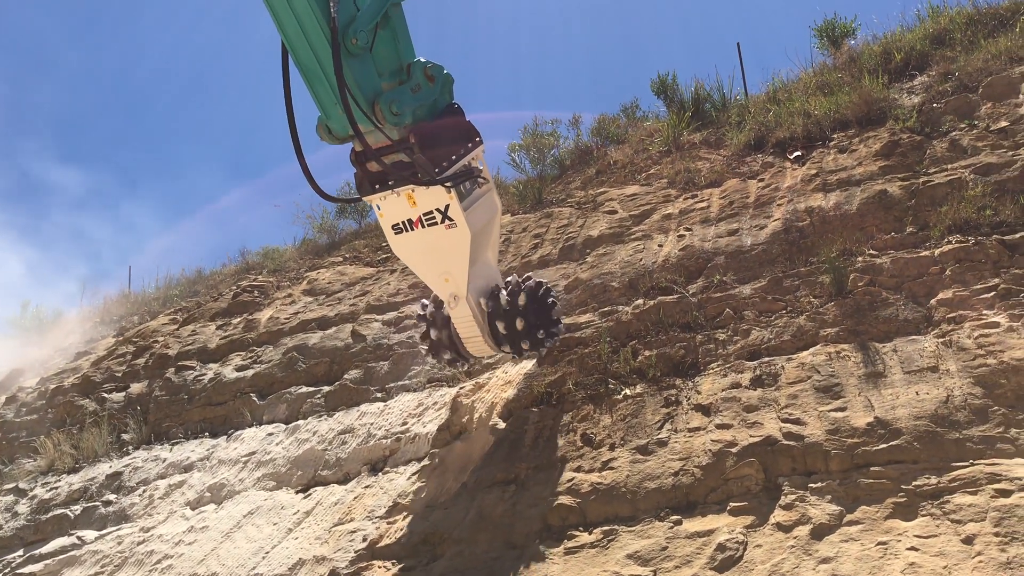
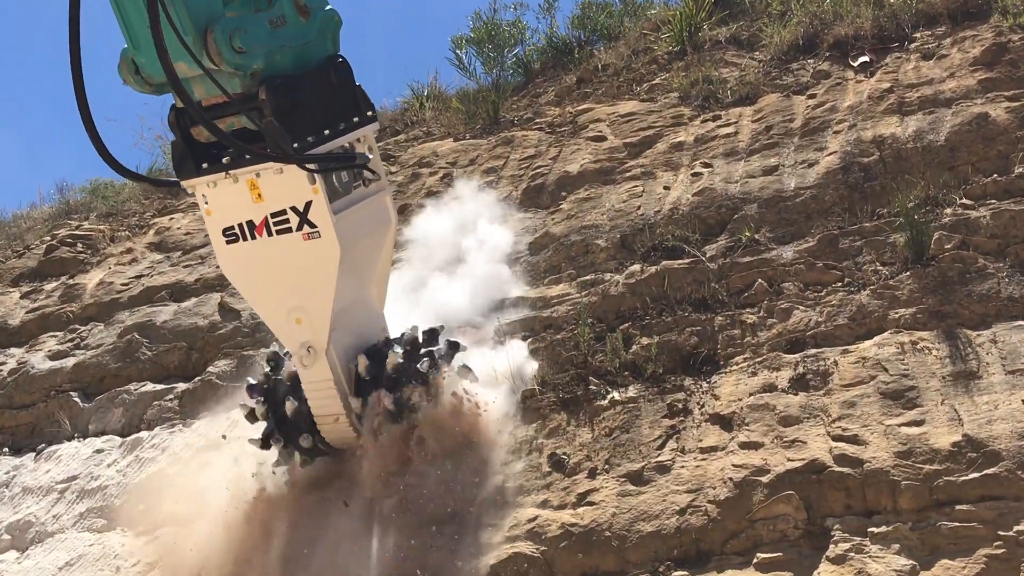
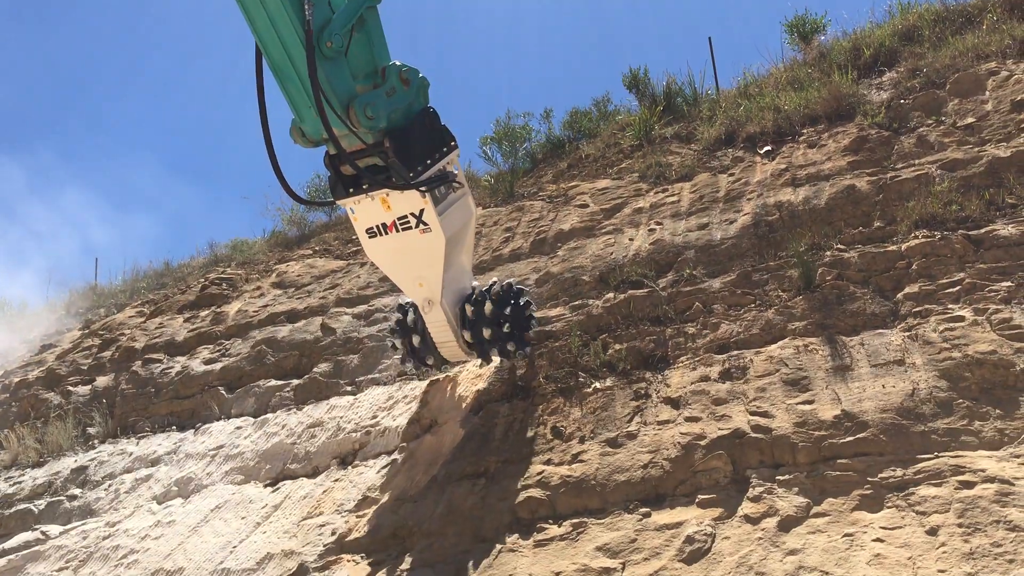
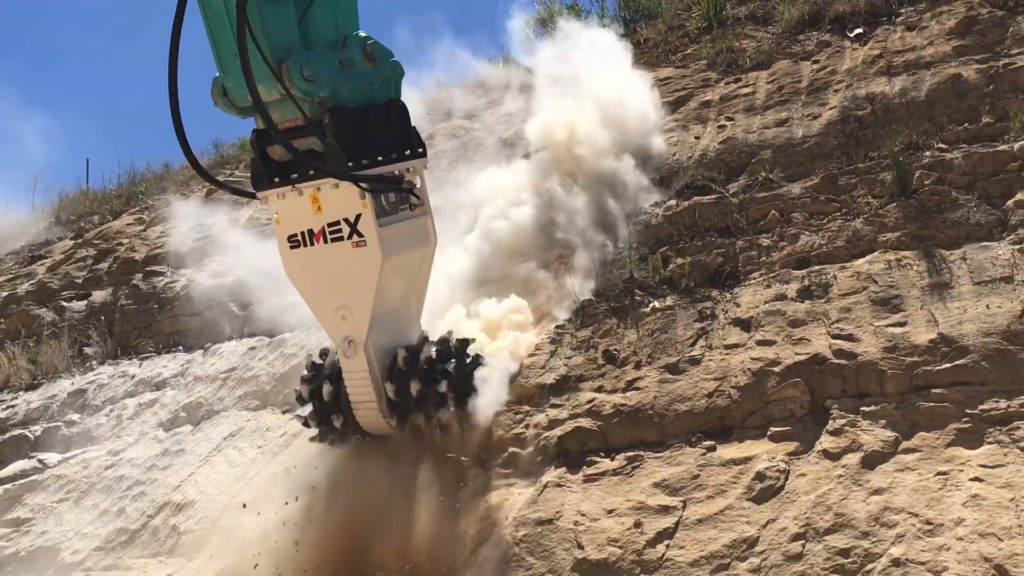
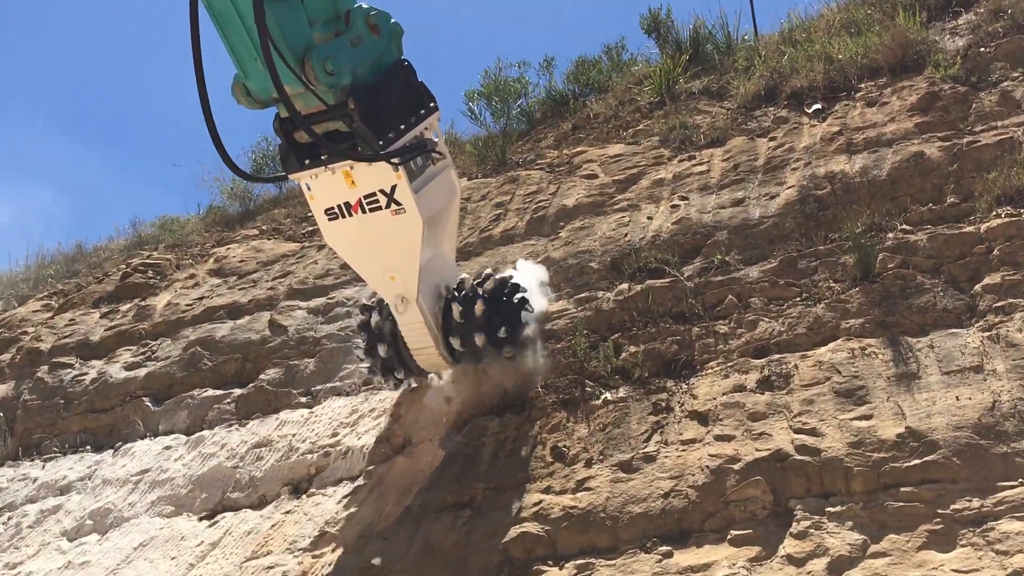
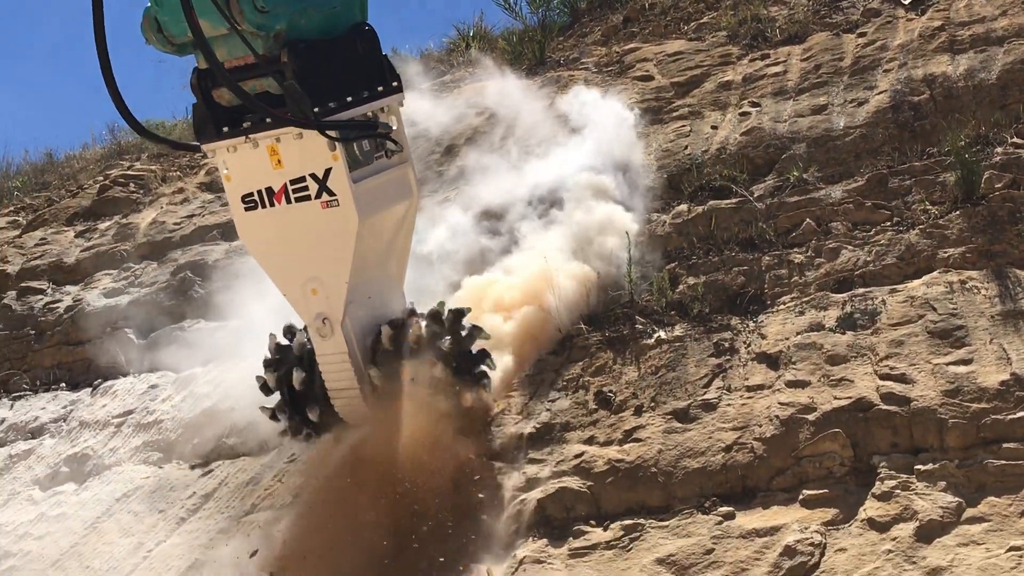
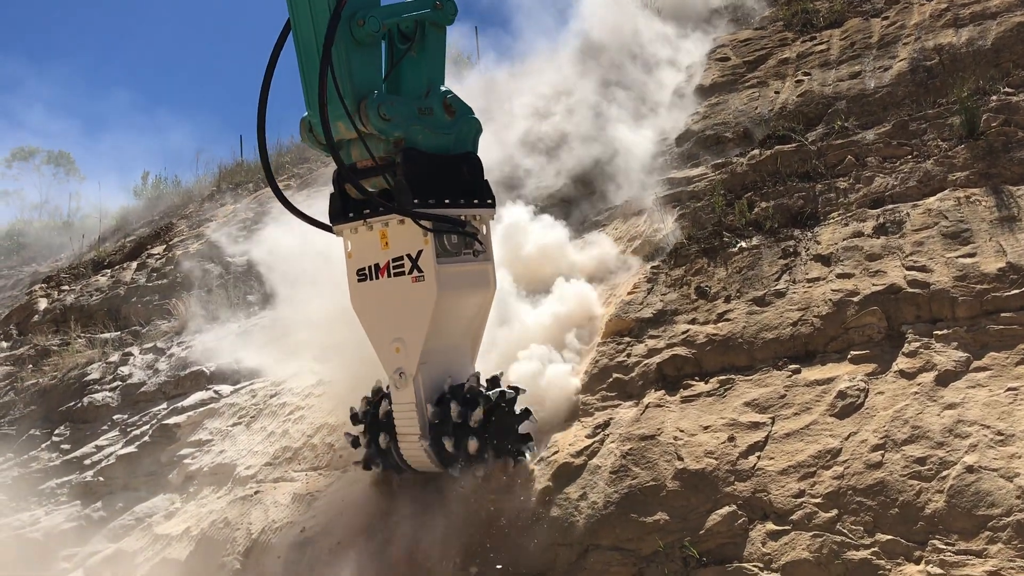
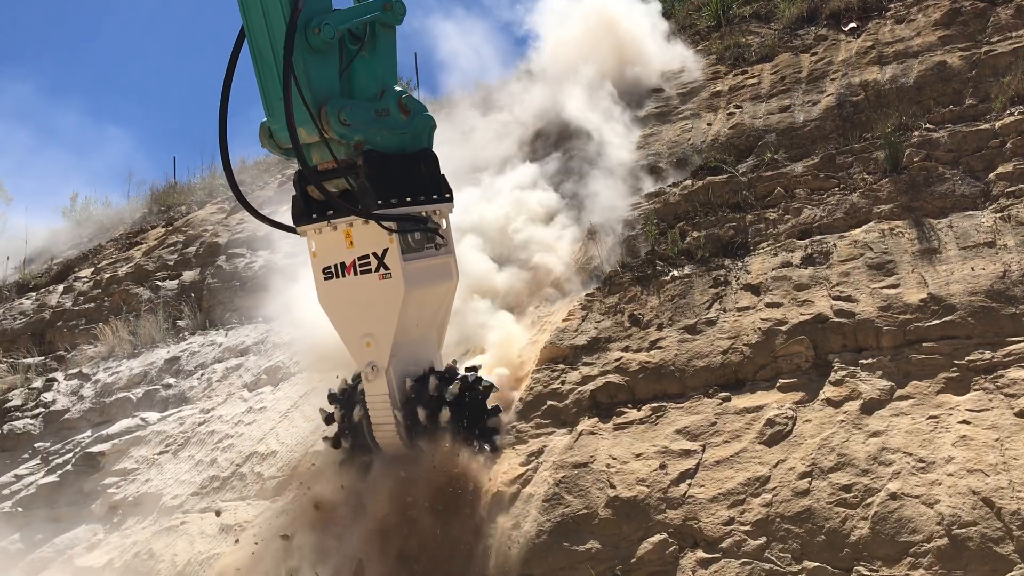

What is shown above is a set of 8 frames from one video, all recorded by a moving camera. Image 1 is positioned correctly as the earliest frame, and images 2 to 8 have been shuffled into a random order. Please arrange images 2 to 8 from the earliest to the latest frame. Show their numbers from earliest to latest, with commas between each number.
3, 5, 2, 6, 4, 8, 7
